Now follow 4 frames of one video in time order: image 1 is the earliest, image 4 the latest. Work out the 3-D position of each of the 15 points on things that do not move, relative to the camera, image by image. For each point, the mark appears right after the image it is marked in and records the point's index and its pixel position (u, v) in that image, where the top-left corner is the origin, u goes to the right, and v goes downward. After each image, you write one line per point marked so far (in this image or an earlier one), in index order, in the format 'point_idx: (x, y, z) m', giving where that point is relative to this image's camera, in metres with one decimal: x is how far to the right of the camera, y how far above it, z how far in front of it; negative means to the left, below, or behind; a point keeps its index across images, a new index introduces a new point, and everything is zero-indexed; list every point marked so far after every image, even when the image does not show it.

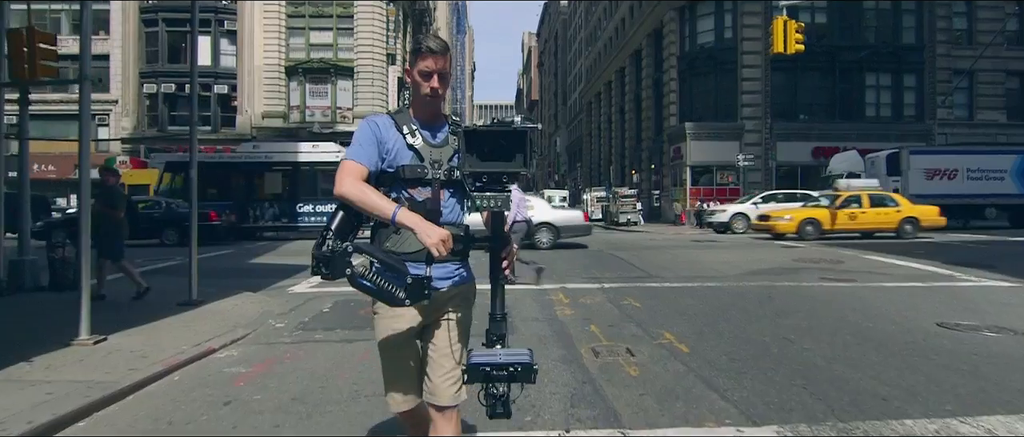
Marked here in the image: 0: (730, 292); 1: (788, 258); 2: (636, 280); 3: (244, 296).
0: (+4.1, -1.4, +10.8) m
1: (+7.7, -1.1, +16.2) m
2: (+2.6, -1.3, +12.3) m
3: (-4.9, -1.4, +10.4) m
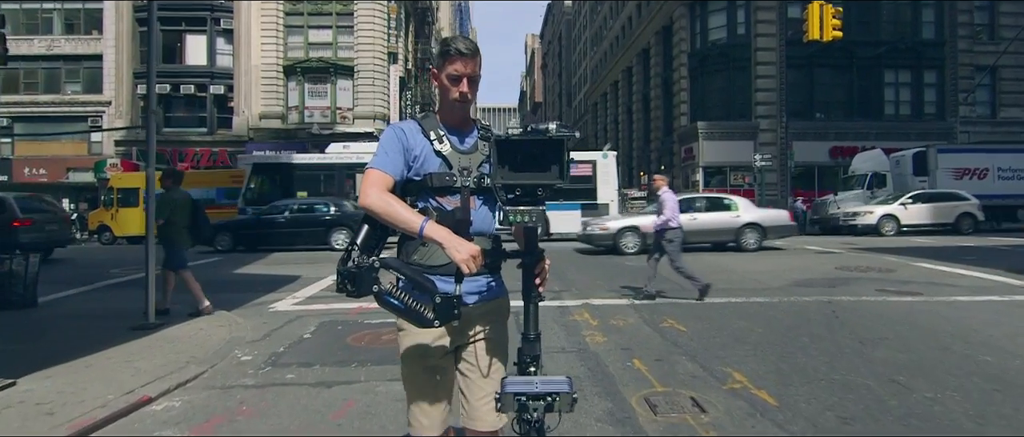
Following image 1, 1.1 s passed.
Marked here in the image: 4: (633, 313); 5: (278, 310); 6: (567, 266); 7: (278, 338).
0: (+4.3, -1.4, +9.2) m
1: (+8.0, -1.2, +14.6) m
2: (+2.9, -1.4, +10.7) m
3: (-4.6, -1.5, +8.9) m
4: (+1.9, -1.5, +8.9) m
5: (-4.0, -1.6, +9.8) m
6: (+1.4, -1.2, +14.7) m
7: (-3.1, -1.6, +7.7) m
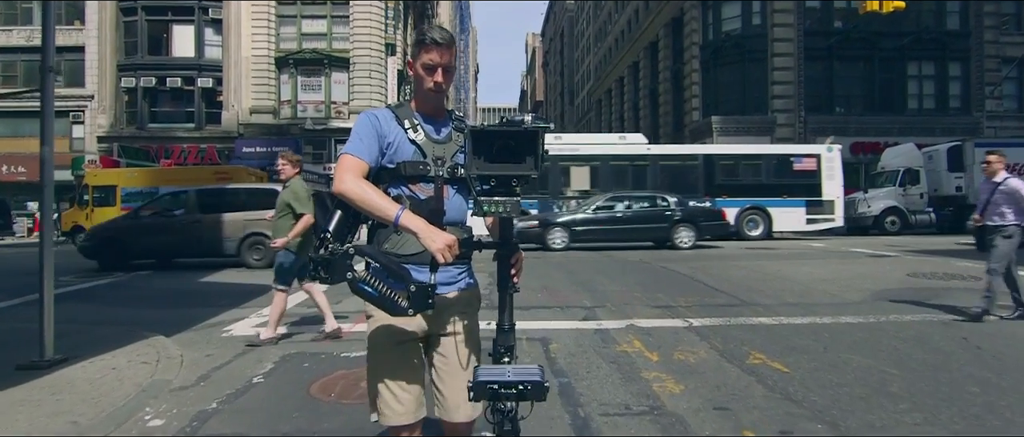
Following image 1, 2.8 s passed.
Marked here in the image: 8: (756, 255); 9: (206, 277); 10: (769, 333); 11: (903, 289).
0: (+4.7, -1.4, +7.0) m
1: (+8.3, -1.2, +12.4) m
2: (+3.2, -1.4, +8.5) m
3: (-4.3, -1.5, +6.7) m
4: (+2.2, -1.4, +6.7) m
5: (-3.7, -1.5, +7.6) m
6: (+1.7, -1.2, +12.5) m
7: (-2.8, -1.6, +5.5) m
8: (+6.8, -1.1, +16.0) m
9: (-7.4, -1.4, +14.0) m
10: (+3.2, -1.4, +7.1) m
11: (+7.1, -1.3, +10.4) m
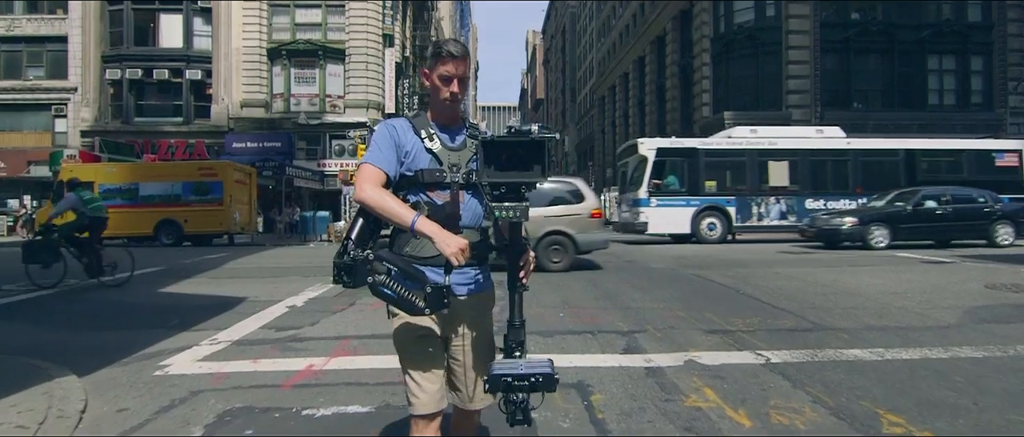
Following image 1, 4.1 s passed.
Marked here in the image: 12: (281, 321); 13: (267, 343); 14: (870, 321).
0: (+4.9, -1.4, +5.3) m
1: (+8.5, -1.2, +10.6) m
2: (+3.4, -1.4, +6.7) m
3: (-4.1, -1.5, +4.9) m
4: (+2.4, -1.5, +4.9) m
5: (-3.5, -1.6, +5.8) m
6: (+1.9, -1.2, +10.8) m
7: (-2.6, -1.6, +3.8) m
8: (+7.0, -1.1, +14.2) m
9: (-7.2, -1.4, +12.2) m
10: (+3.4, -1.5, +5.3) m
11: (+7.3, -1.3, +8.6) m
12: (-3.2, -1.4, +7.9) m
13: (-2.9, -1.5, +6.8) m
14: (+4.8, -1.4, +7.6) m
